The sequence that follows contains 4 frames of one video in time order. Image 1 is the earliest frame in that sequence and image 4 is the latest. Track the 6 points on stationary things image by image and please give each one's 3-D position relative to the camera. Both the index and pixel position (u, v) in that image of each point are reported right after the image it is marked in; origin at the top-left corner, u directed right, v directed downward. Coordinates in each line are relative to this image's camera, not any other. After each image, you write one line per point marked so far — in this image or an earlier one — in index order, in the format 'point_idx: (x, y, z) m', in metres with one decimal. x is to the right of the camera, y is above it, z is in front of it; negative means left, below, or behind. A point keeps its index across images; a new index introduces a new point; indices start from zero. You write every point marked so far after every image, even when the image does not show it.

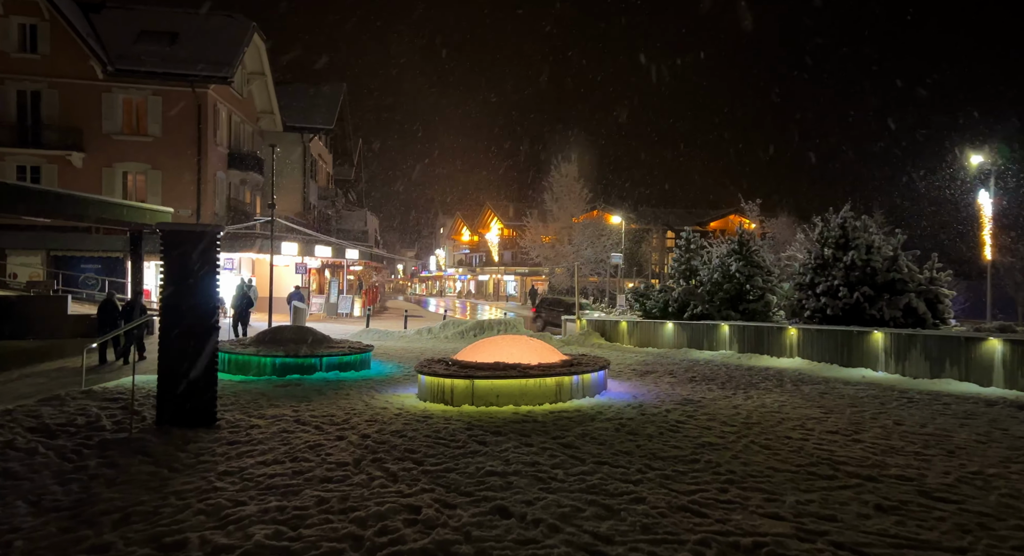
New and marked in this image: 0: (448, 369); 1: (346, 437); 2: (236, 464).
0: (-1.0, -1.4, +10.3) m
1: (-1.9, -1.8, +7.3) m
2: (-2.5, -1.7, +6.0) m
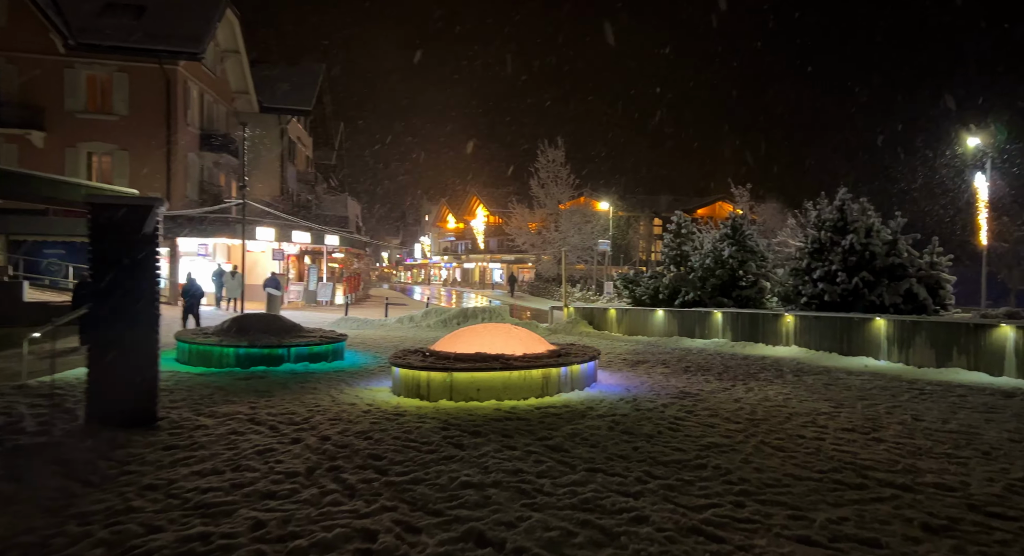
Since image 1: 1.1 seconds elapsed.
0: (-1.3, -1.2, +9.4) m
1: (-2.0, -1.6, +6.4) m
2: (-2.7, -1.5, +5.1) m
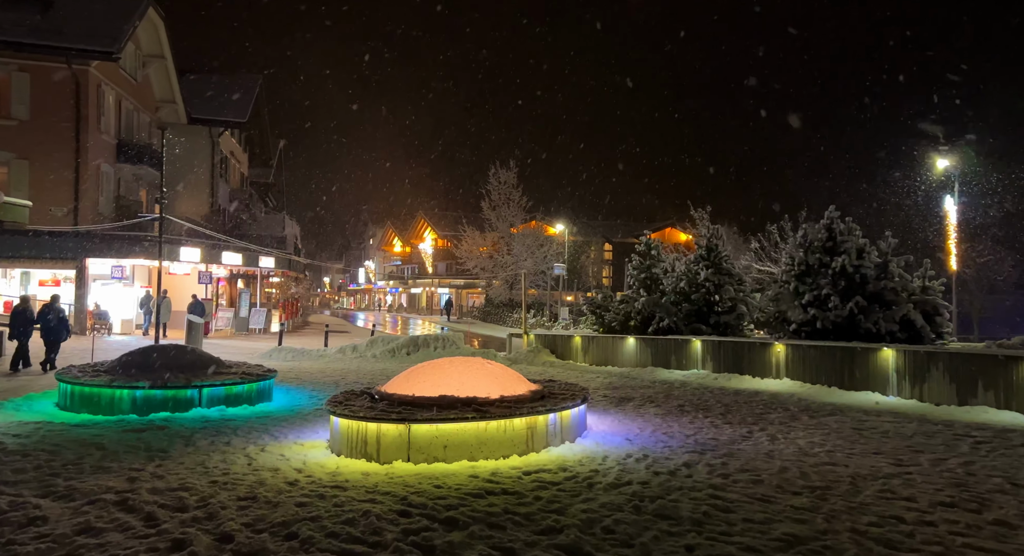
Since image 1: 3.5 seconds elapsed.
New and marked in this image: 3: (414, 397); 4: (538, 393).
0: (-1.5, -1.4, +7.3) m
1: (-2.1, -1.7, +4.3) m
2: (-2.6, -1.6, +2.9) m
3: (-1.1, -1.3, +7.4) m
4: (+0.3, -1.4, +7.9) m
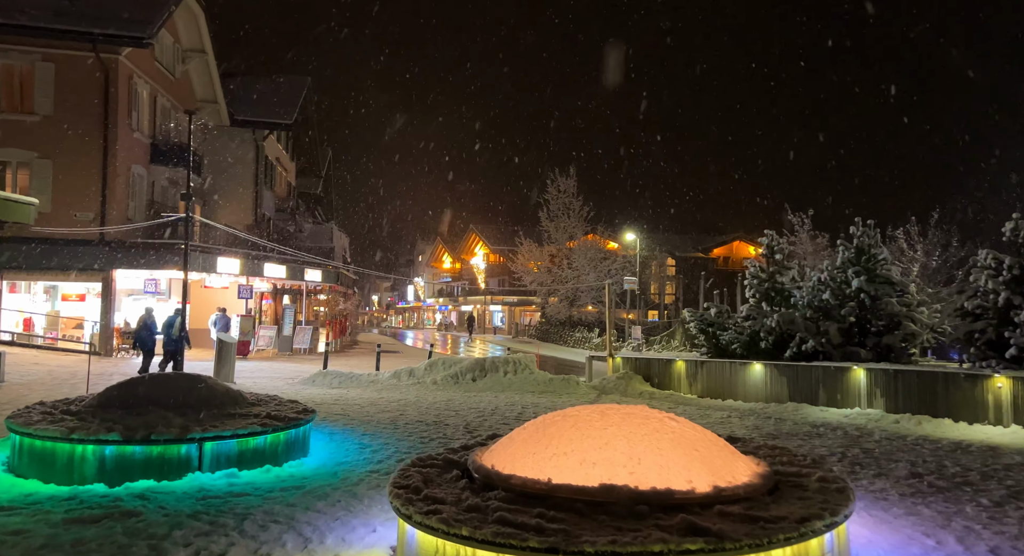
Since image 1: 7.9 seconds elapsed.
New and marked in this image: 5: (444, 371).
0: (-0.2, -1.4, +3.9) m
1: (-0.9, -1.6, +0.9) m
2: (-1.6, -1.4, -0.4) m
3: (+0.3, -1.3, +4.0) m
4: (+1.7, -1.3, +4.4) m
5: (-1.8, -2.4, +17.3) m
